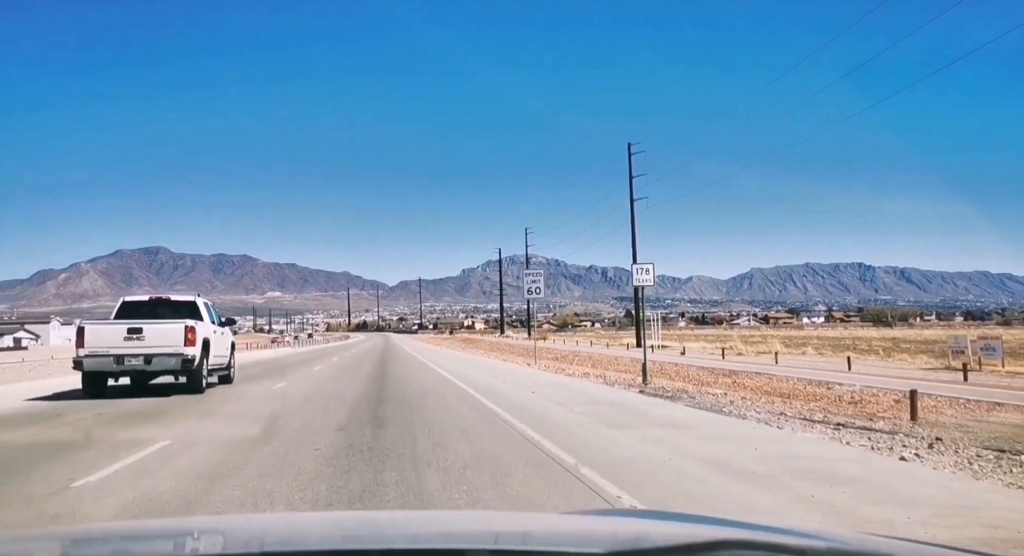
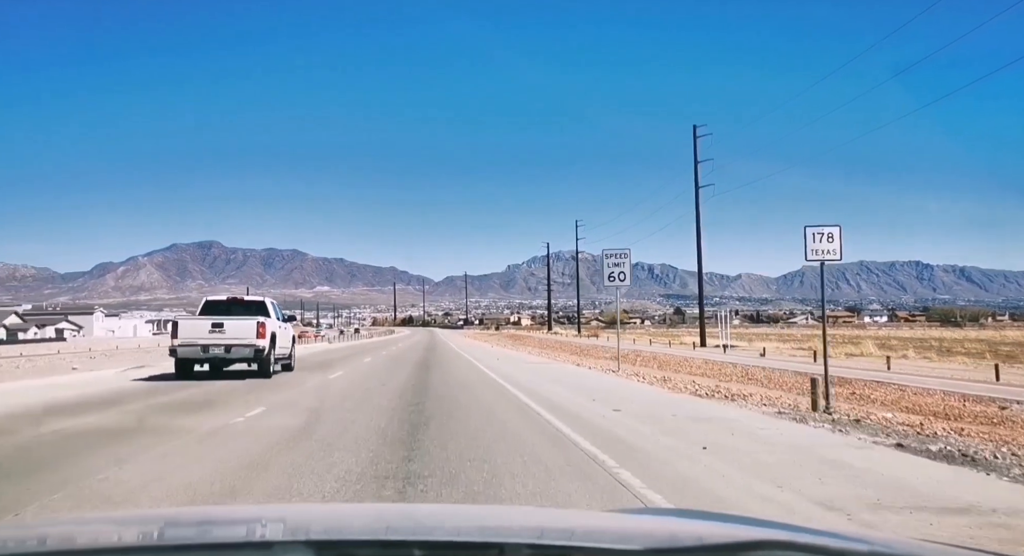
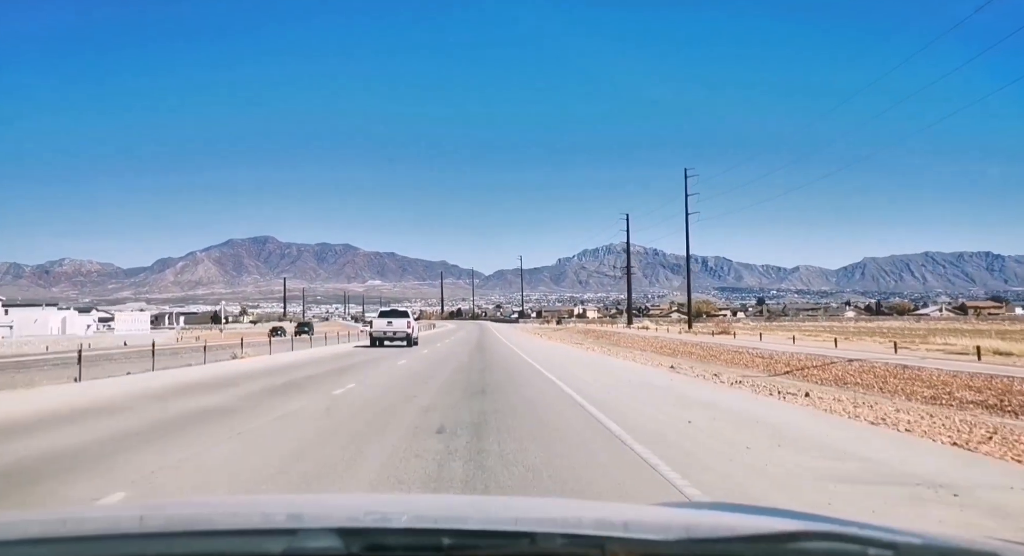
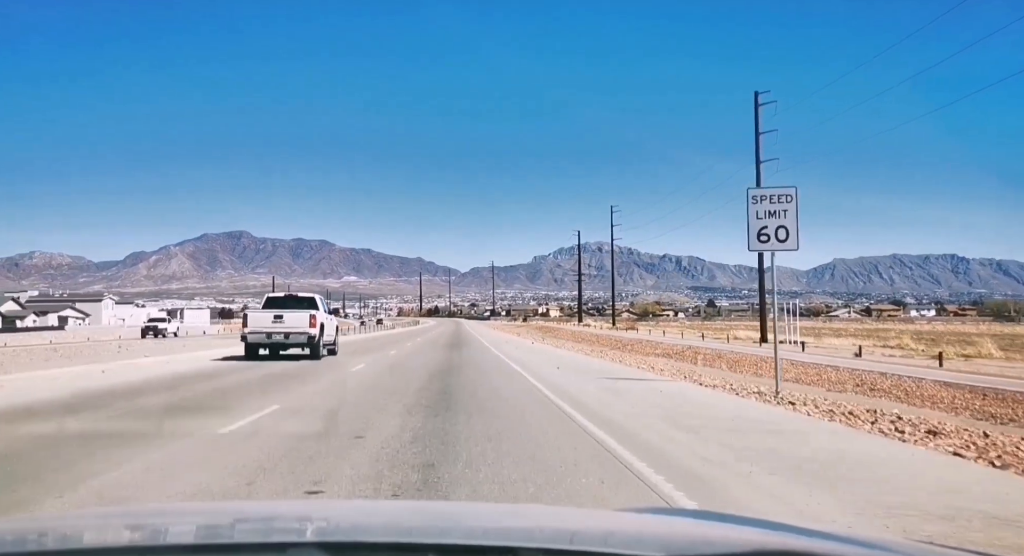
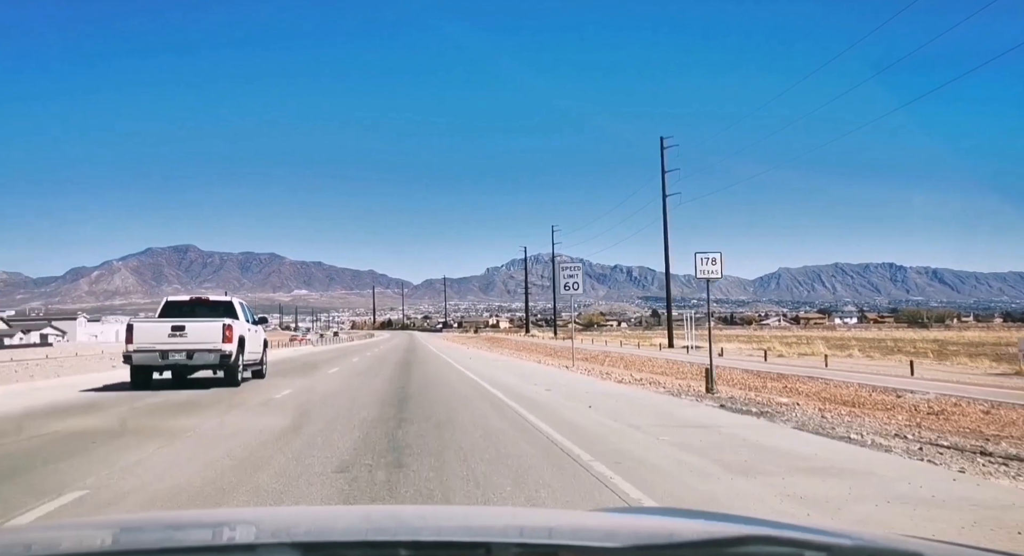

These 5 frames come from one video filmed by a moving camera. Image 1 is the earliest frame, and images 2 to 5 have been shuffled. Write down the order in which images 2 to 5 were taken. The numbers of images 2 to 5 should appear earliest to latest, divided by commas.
5, 2, 4, 3
